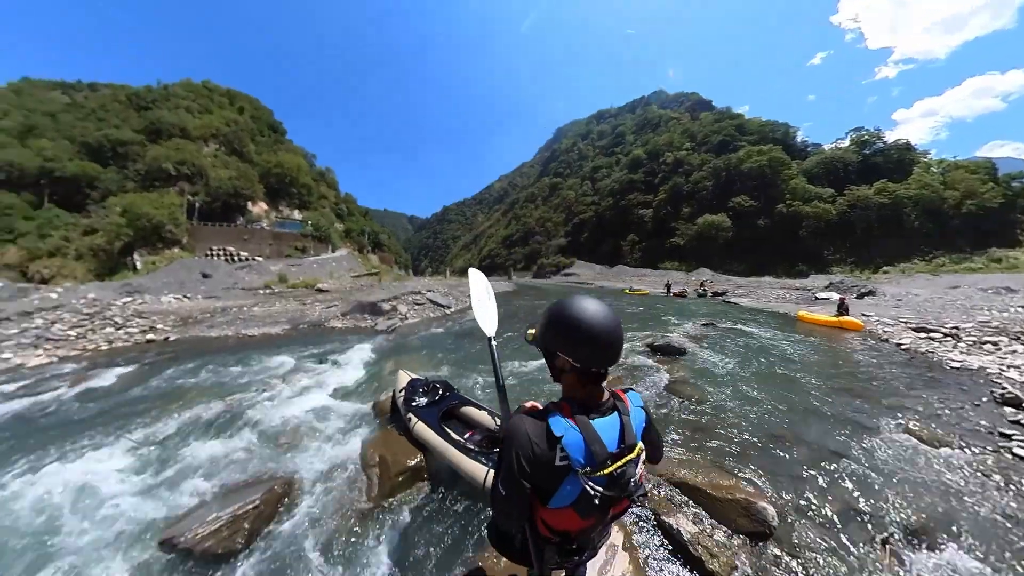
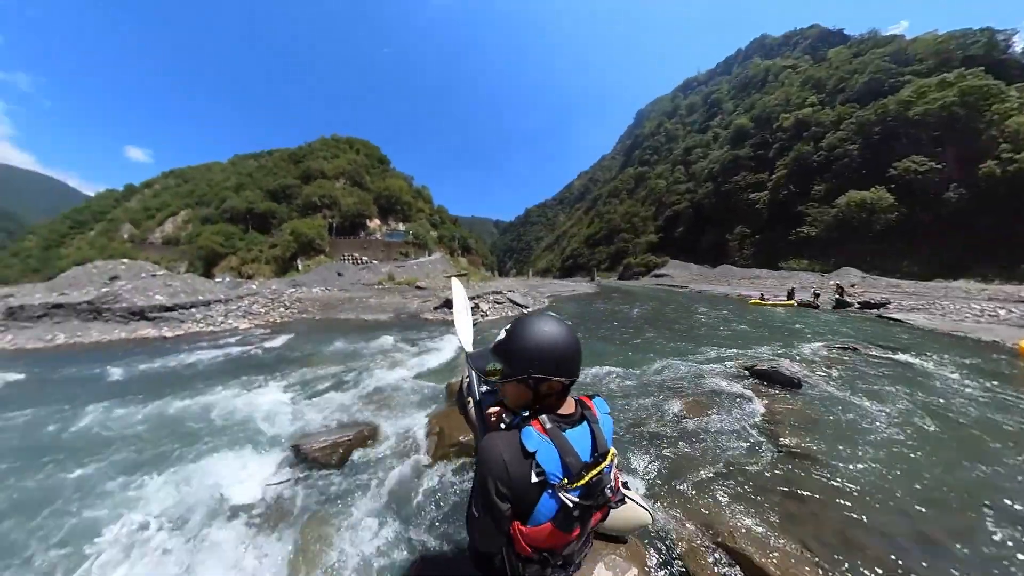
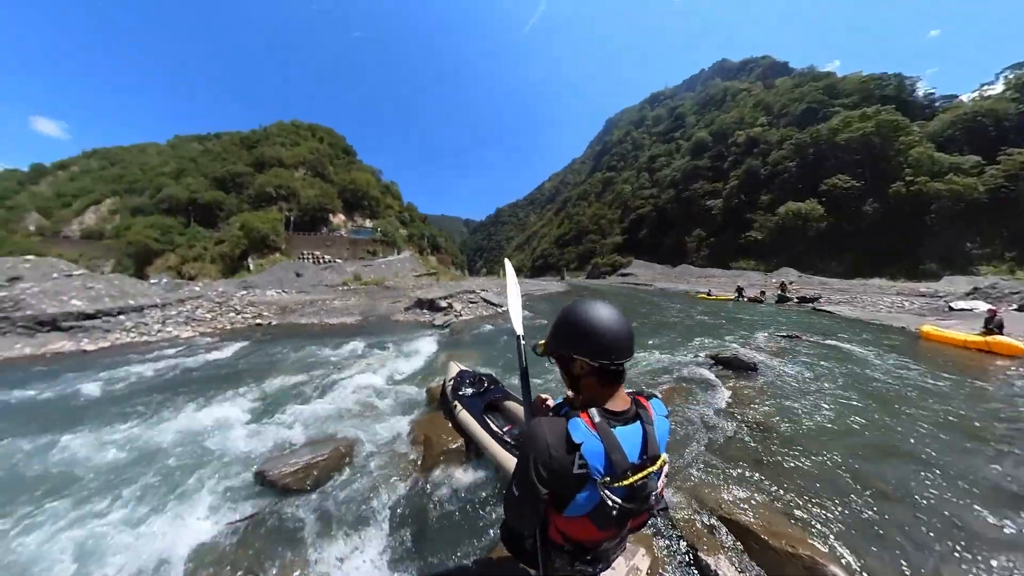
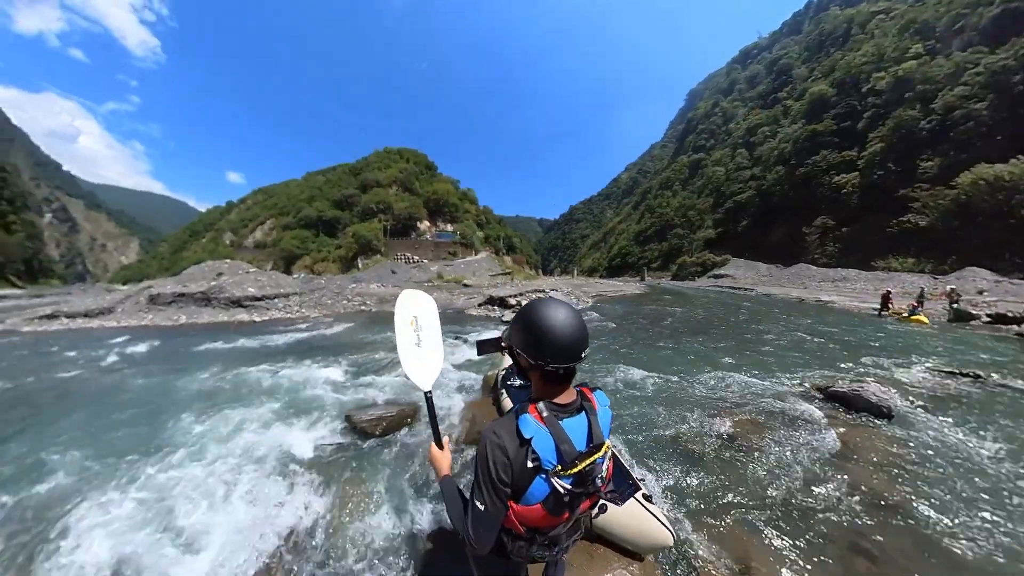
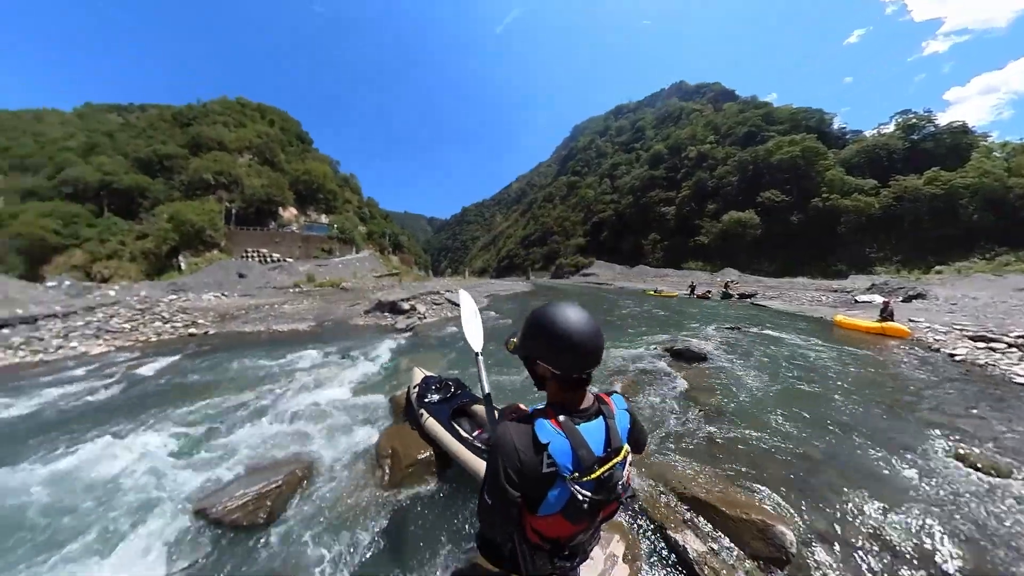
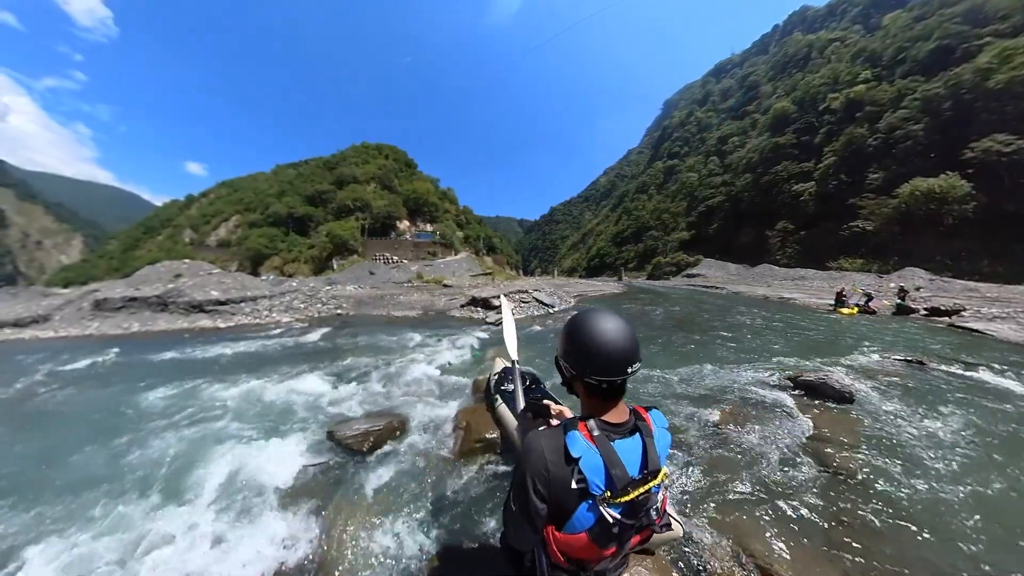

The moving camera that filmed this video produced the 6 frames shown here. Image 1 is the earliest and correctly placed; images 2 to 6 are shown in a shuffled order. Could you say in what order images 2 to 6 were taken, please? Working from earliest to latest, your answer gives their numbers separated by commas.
5, 3, 2, 6, 4
